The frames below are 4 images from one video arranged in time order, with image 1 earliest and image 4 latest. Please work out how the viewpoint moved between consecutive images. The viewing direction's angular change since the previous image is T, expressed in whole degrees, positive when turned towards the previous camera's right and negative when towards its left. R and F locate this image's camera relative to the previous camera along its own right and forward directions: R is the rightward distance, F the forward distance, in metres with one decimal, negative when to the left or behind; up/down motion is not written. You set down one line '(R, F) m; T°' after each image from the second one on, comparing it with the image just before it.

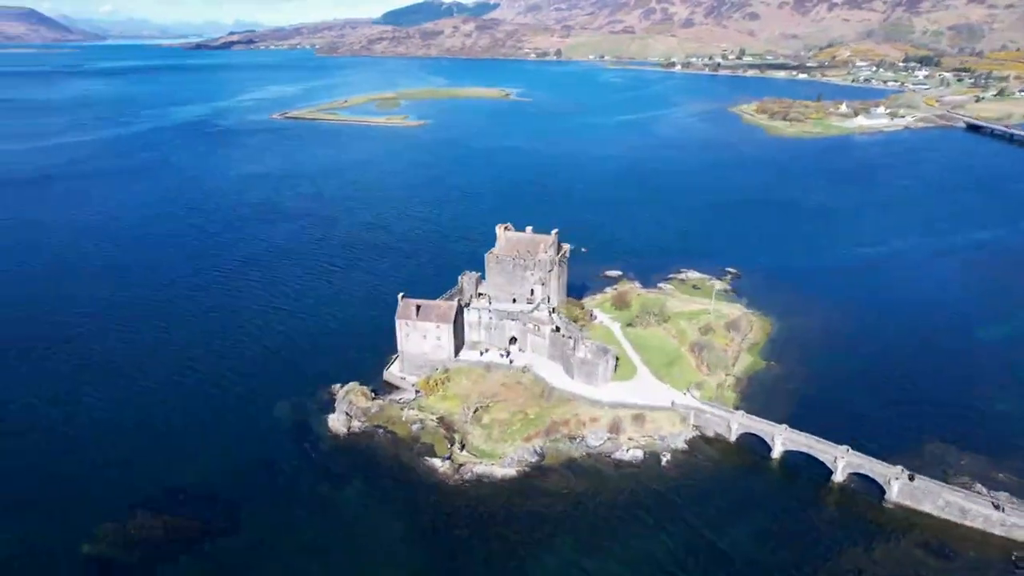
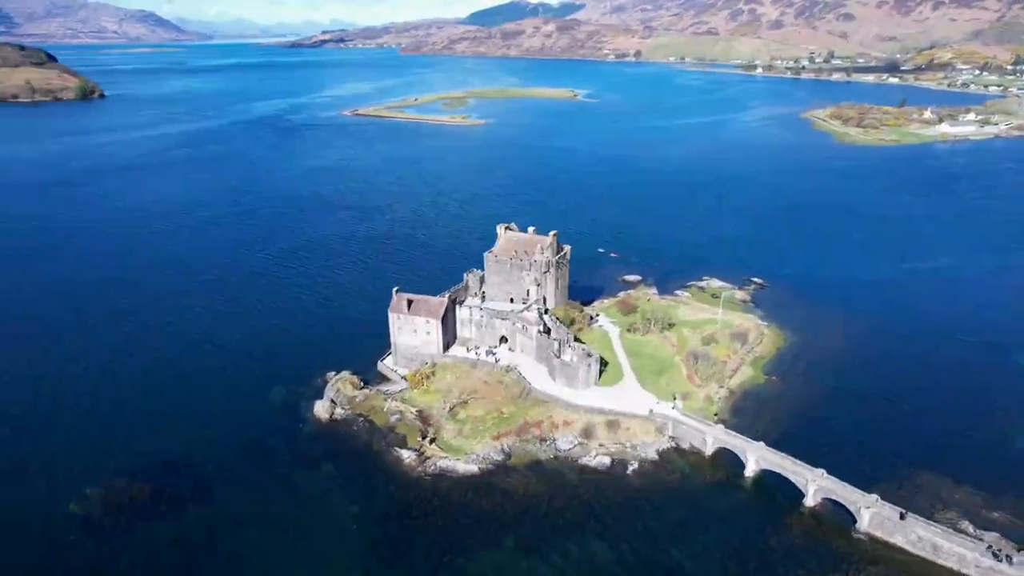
(+7.5, +0.1) m; -6°
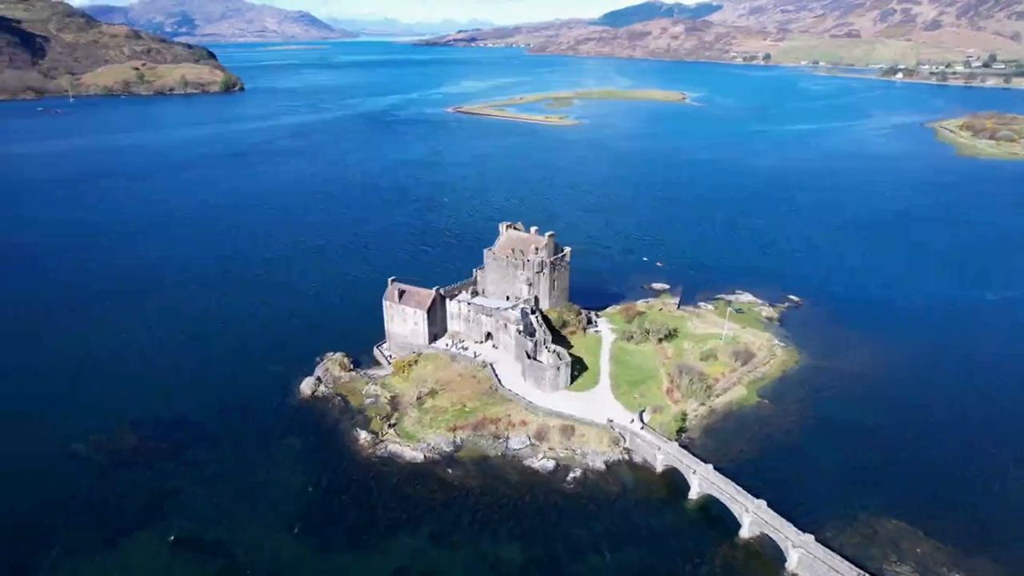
(+11.8, +0.5) m; -10°
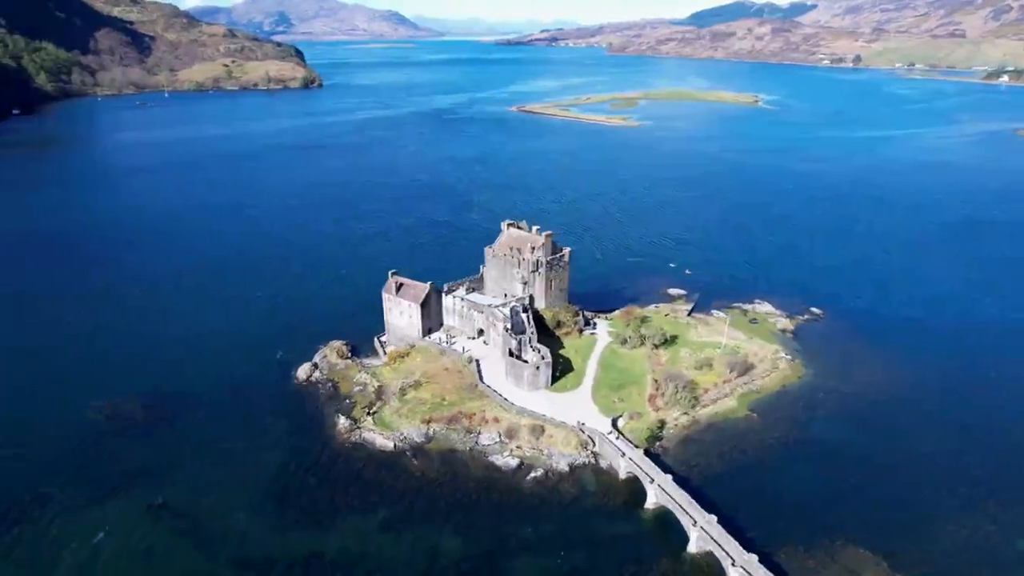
(+7.6, +0.1) m; -6°
